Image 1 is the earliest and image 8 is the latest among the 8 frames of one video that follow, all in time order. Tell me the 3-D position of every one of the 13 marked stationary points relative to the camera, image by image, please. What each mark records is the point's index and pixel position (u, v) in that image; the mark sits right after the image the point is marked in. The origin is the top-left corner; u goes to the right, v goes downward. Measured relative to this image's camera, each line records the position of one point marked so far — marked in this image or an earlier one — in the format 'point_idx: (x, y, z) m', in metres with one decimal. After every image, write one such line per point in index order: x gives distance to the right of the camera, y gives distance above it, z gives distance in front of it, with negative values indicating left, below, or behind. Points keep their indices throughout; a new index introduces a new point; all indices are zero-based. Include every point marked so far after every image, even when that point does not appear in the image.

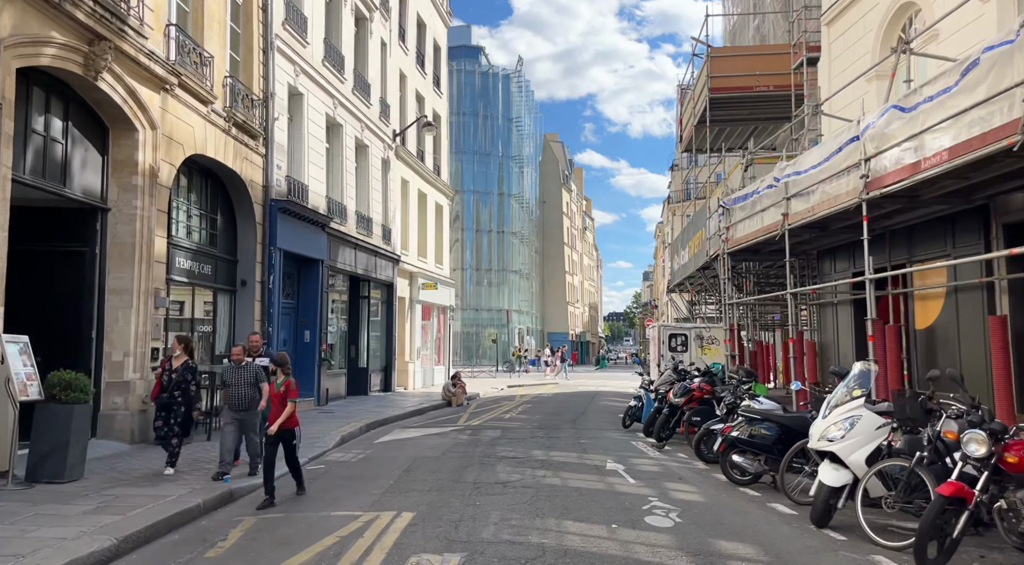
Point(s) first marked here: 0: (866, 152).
0: (+4.4, +1.6, +9.1) m
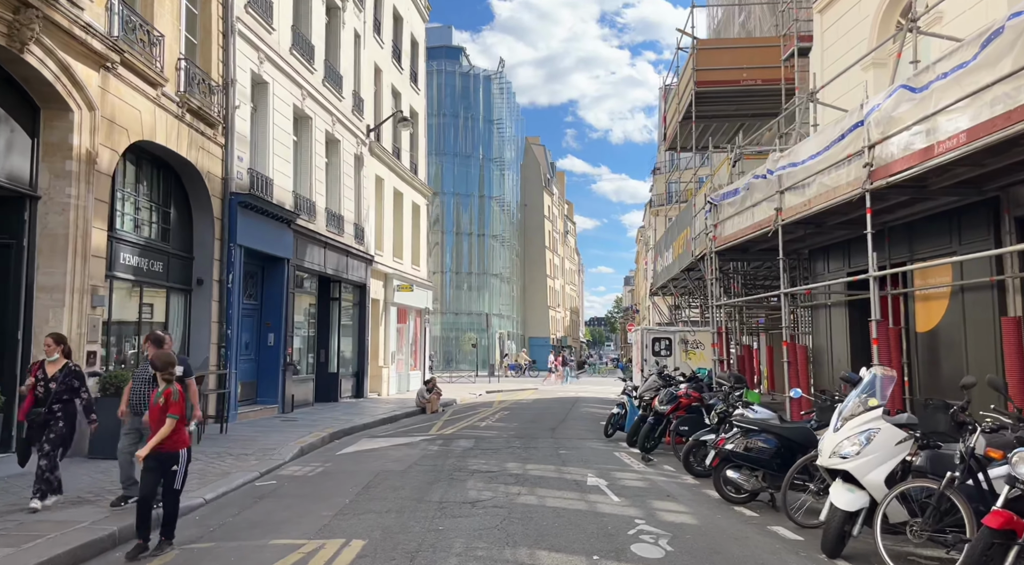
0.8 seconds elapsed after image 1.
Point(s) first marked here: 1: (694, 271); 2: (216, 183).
0: (+4.1, +1.6, +8.4) m
1: (+4.8, +0.3, +19.5) m
2: (-5.6, +1.9, +14.1) m
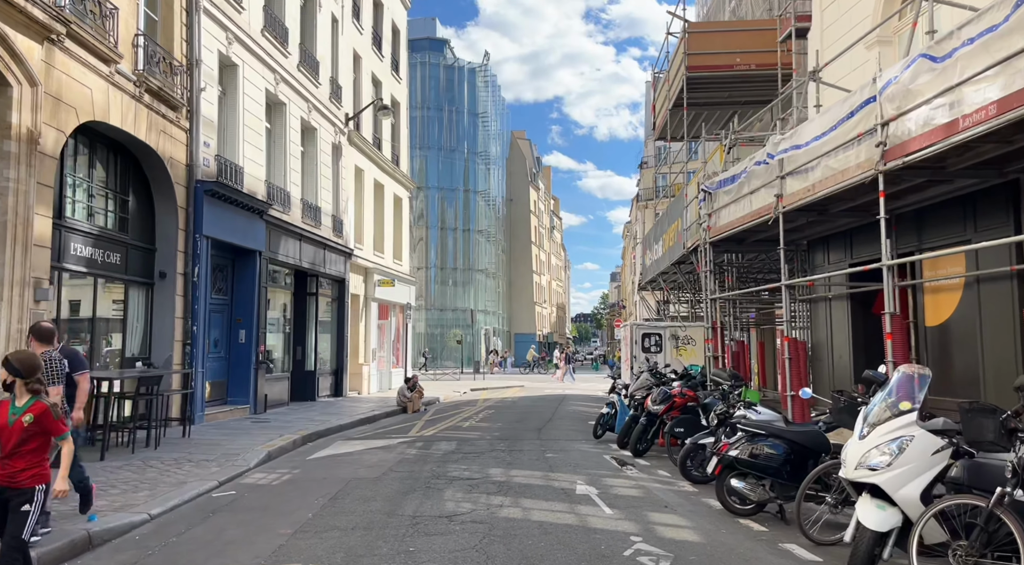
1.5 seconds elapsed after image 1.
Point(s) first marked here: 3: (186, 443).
0: (+3.9, +1.7, +7.7) m
1: (+4.4, +0.5, +18.8) m
2: (-5.9, +2.0, +13.3) m
3: (-4.9, -2.4, +11.1) m
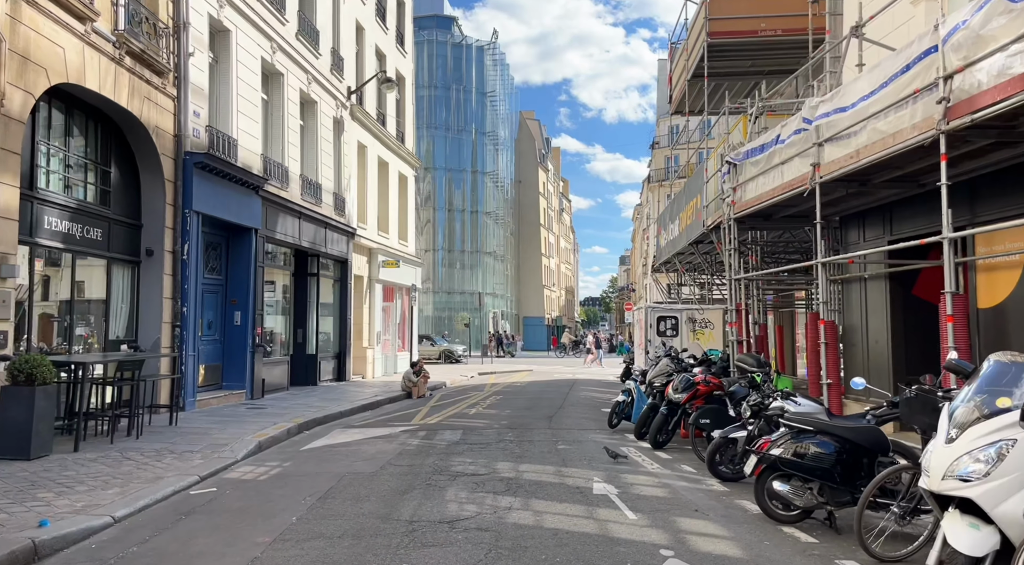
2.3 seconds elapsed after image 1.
0: (+4.0, +2.0, +6.8) m
1: (+4.6, +0.9, +17.9) m
2: (-5.8, +2.4, +12.4) m
3: (-4.8, -2.1, +10.3) m
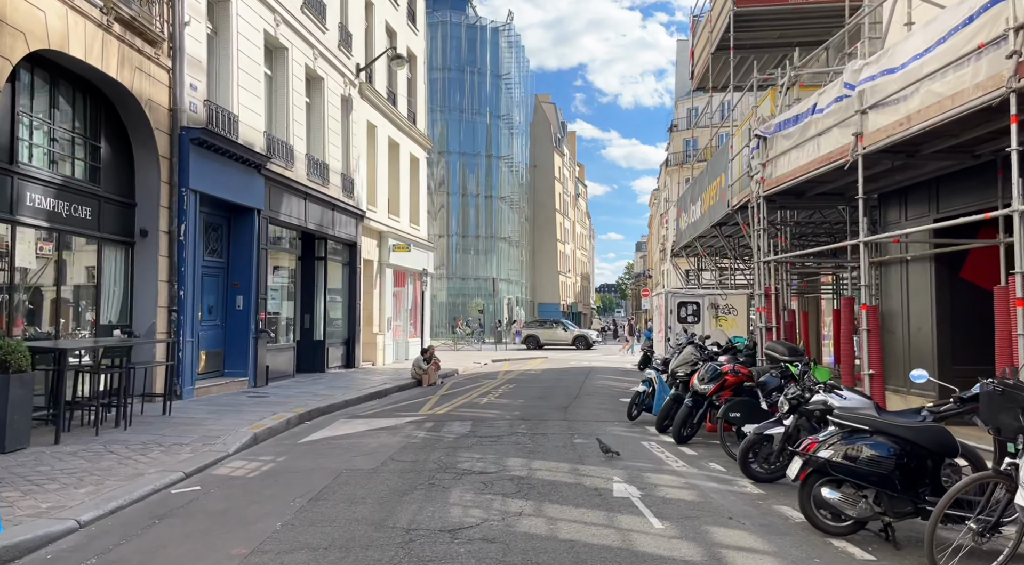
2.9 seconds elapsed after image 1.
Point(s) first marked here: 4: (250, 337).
0: (+4.1, +2.1, +5.9) m
1: (+4.9, +1.3, +17.1) m
2: (-5.6, +2.7, +11.8) m
3: (-4.6, -1.8, +9.7) m
4: (-5.2, -1.1, +14.6) m
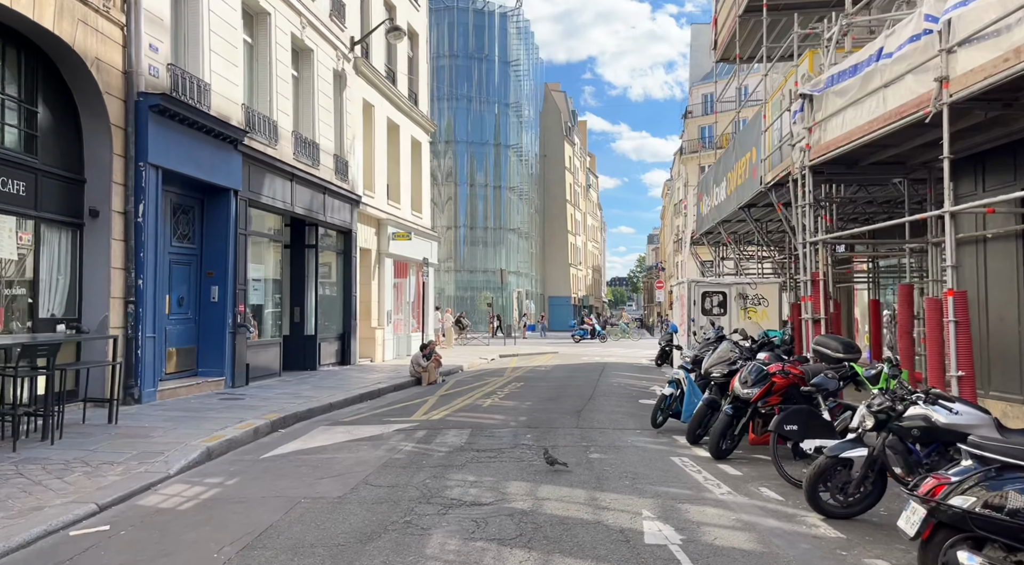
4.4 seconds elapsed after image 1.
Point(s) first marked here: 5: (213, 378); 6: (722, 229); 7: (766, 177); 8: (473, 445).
0: (+4.0, +2.3, +4.3) m
1: (+5.1, +1.6, +15.4) m
2: (-5.5, +2.9, +10.3) m
3: (-4.6, -1.7, +8.2) m
4: (-5.0, -0.9, +13.1) m
5: (-5.2, -1.7, +12.9) m
6: (+5.3, +1.4, +18.6) m
7: (+4.5, +1.9, +13.1) m
8: (-0.4, -1.8, +8.4) m
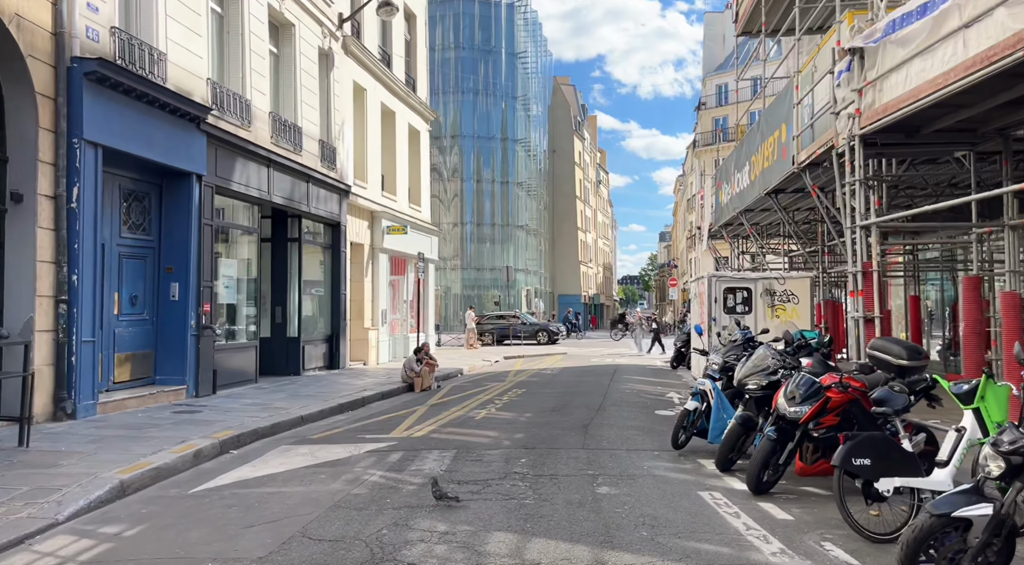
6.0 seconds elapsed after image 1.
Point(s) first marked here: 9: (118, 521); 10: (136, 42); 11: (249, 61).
0: (+3.9, +2.4, +2.6) m
1: (+5.1, +1.7, +13.8) m
2: (-5.6, +2.9, +8.8) m
3: (-4.7, -1.6, +6.8) m
4: (-5.1, -0.8, +11.6) m
5: (-5.2, -1.6, +11.4) m
6: (+5.3, +1.5, +17.0) m
7: (+4.5, +2.0, +11.5) m
8: (-0.5, -1.8, +6.9) m
9: (-2.9, -1.7, +5.5) m
10: (-5.2, +3.3, +10.3) m
11: (-4.8, +4.1, +13.6) m
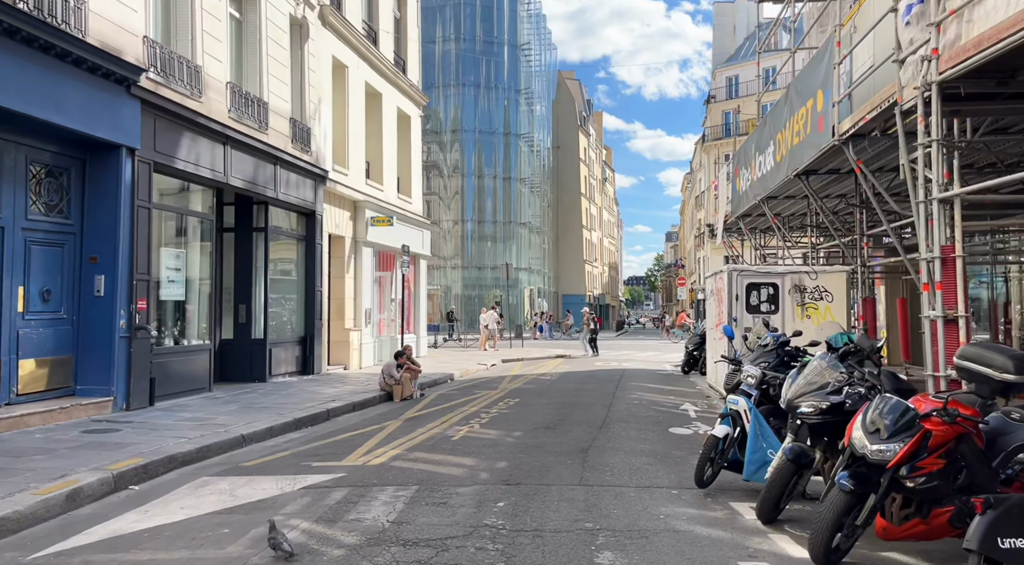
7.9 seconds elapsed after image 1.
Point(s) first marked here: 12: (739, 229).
0: (+3.6, +2.5, +0.8) m
1: (+4.9, +1.8, +11.9) m
2: (-5.8, +3.0, +7.0) m
3: (-4.9, -1.5, +5.0) m
4: (-5.2, -0.7, +9.9) m
5: (-5.4, -1.5, +9.6) m
6: (+5.2, +1.5, +15.1) m
7: (+4.3, +2.0, +9.7) m
8: (-0.7, -1.7, +5.1) m
9: (-3.1, -1.6, +3.7) m
10: (-5.4, +3.4, +8.5) m
11: (-5.0, +4.2, +11.9) m
12: (+5.8, +1.4, +18.9) m
